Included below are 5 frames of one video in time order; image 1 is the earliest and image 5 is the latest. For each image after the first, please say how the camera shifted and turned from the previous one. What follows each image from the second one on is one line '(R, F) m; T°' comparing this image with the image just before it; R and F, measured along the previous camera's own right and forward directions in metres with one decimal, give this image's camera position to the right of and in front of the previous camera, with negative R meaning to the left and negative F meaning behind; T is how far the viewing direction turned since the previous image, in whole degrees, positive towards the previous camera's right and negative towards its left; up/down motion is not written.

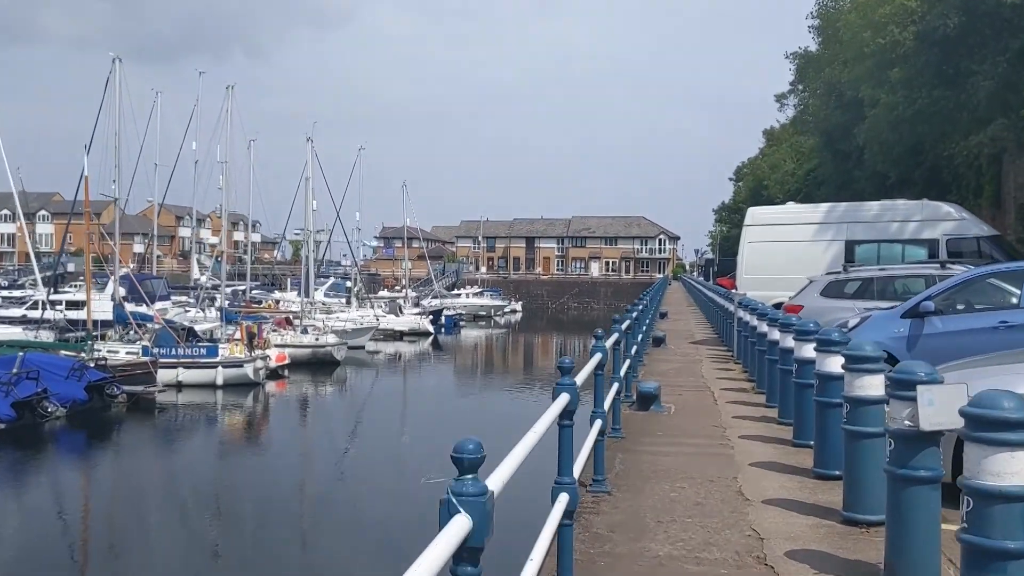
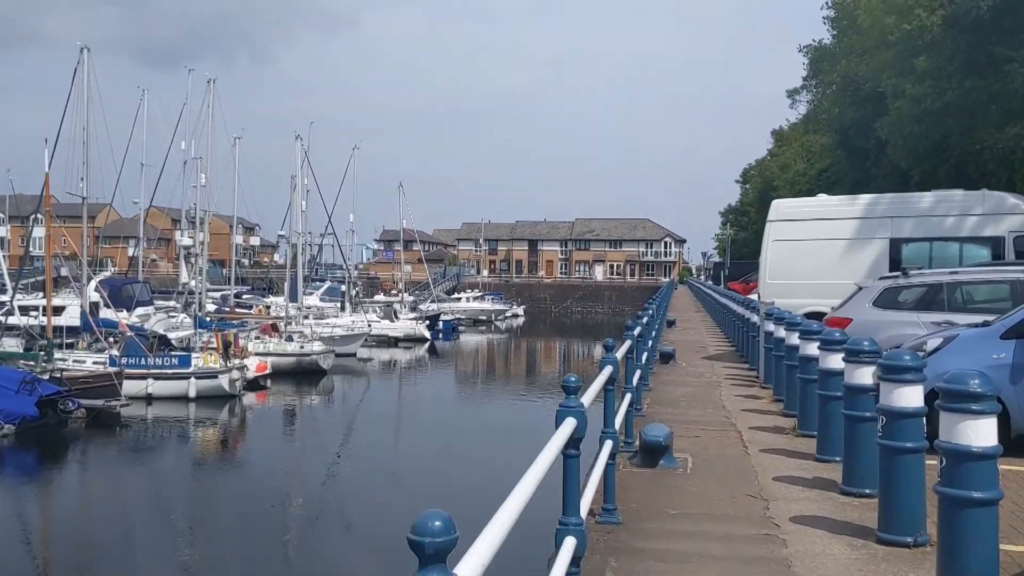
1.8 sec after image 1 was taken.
(+0.3, +1.9) m; 0°
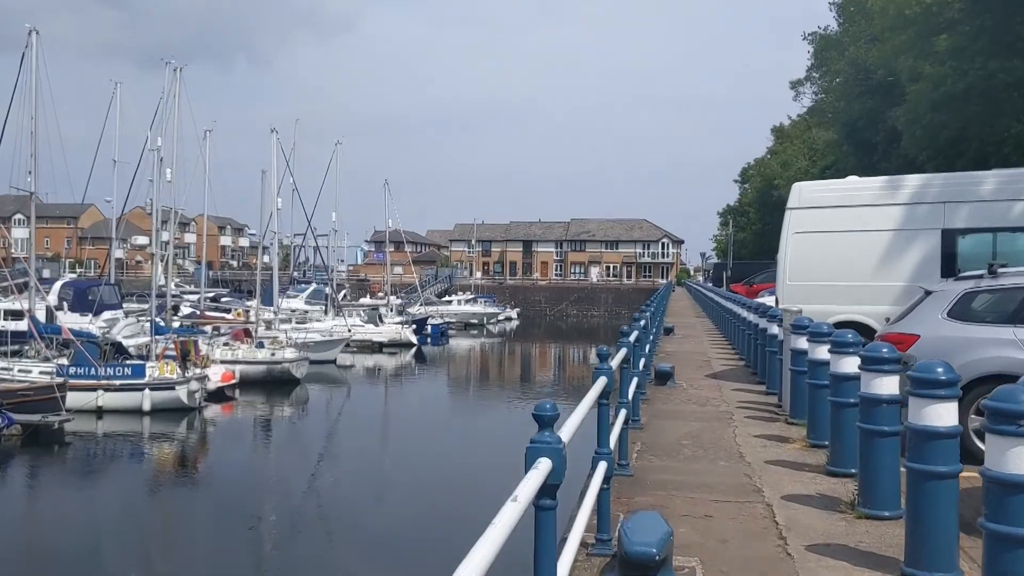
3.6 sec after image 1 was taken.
(+0.4, +2.1) m; 0°
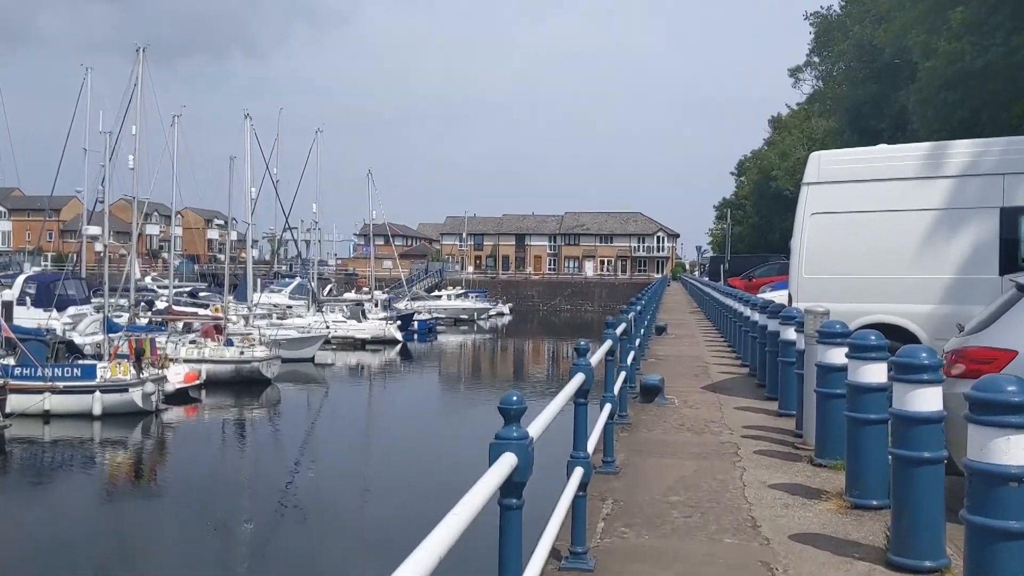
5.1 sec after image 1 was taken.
(+0.3, +1.7) m; 0°
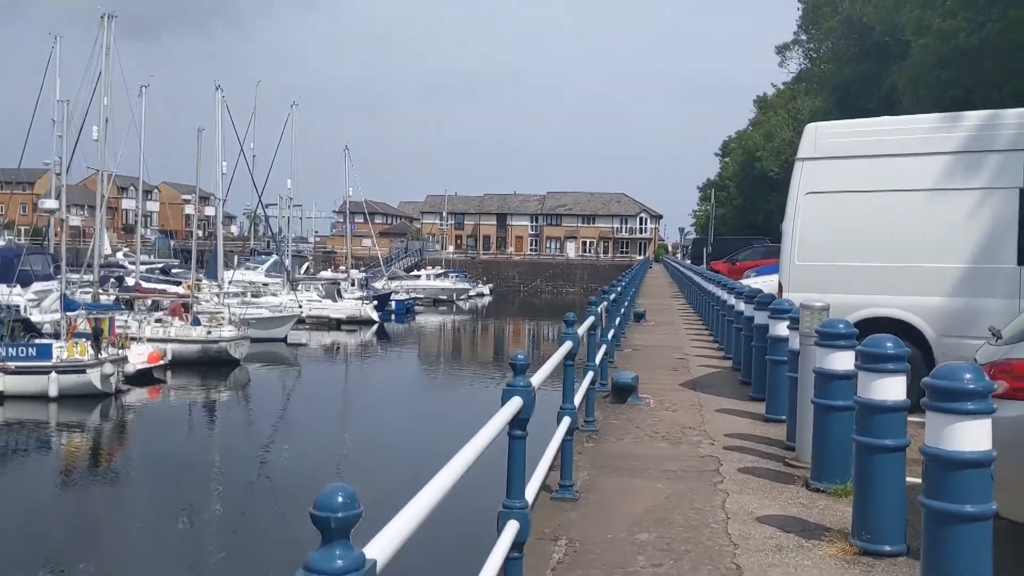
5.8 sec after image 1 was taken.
(+0.2, +0.8) m; +1°
